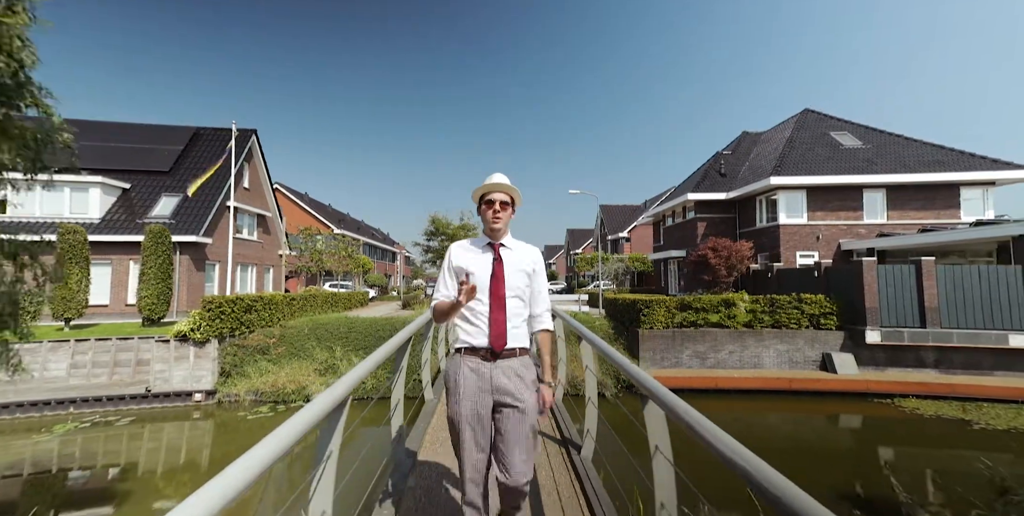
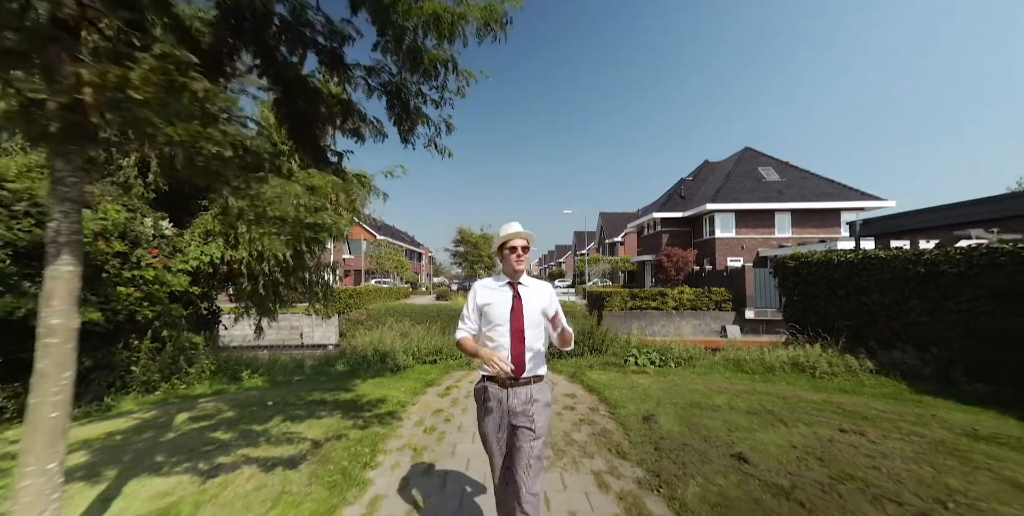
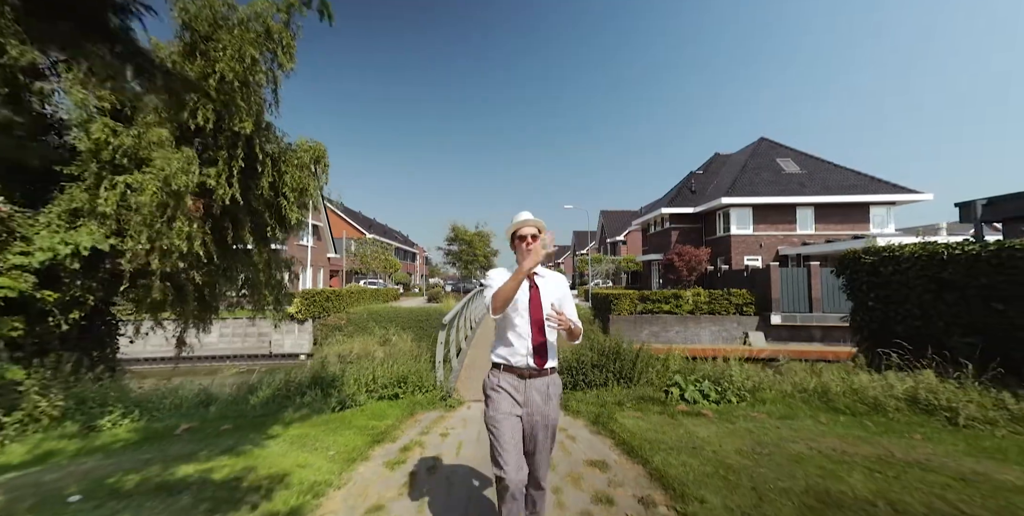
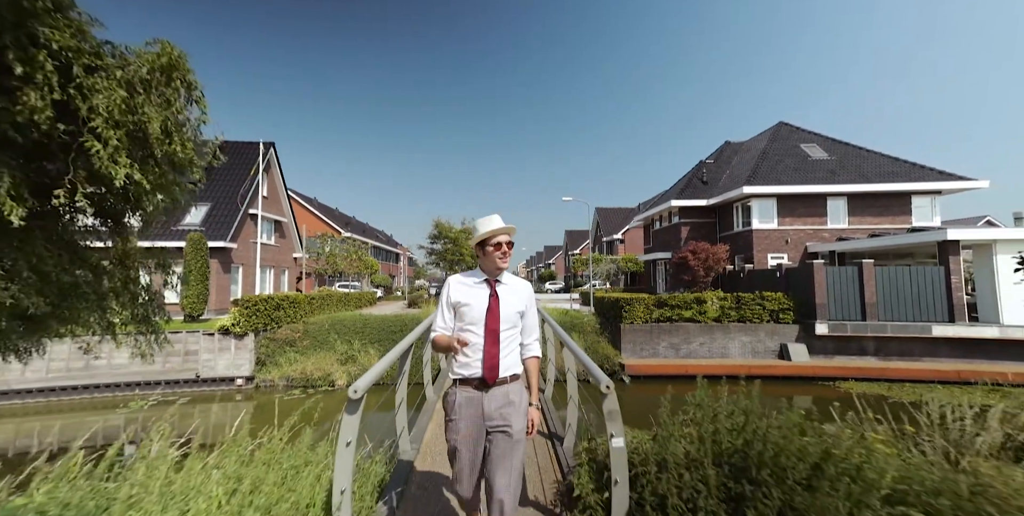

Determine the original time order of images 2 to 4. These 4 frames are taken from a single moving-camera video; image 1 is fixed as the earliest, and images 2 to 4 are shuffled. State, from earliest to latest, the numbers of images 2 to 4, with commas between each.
4, 3, 2
